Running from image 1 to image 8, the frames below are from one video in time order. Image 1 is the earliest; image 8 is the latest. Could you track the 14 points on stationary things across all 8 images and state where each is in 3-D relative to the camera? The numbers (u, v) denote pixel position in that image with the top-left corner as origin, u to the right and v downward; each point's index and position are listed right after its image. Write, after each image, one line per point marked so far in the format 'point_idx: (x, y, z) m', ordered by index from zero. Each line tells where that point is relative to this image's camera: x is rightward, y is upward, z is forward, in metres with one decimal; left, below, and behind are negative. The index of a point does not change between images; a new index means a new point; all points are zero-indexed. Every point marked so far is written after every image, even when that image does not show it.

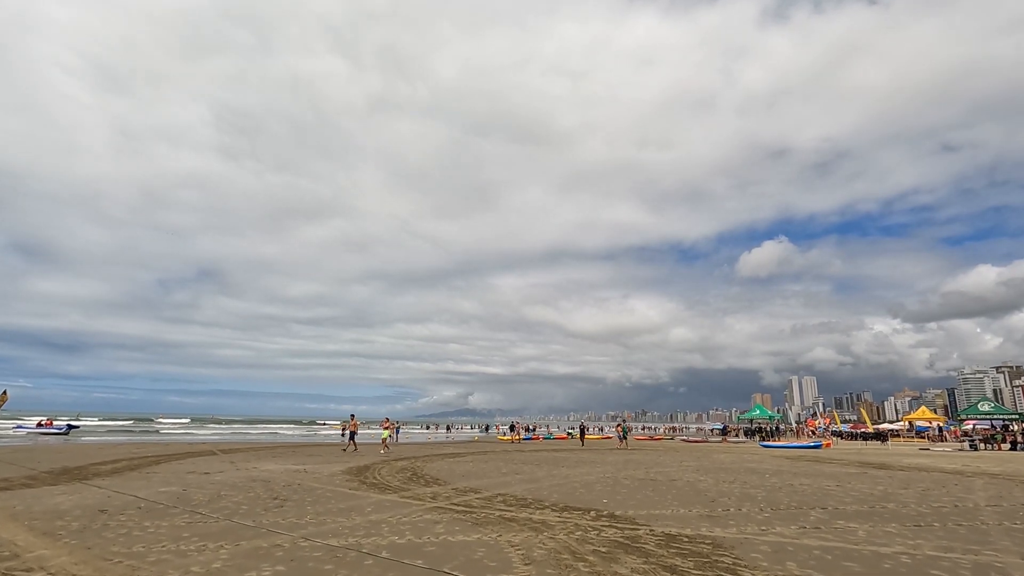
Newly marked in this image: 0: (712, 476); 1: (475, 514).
0: (+6.9, -6.5, +18.3) m
1: (-0.7, -4.6, +10.6) m
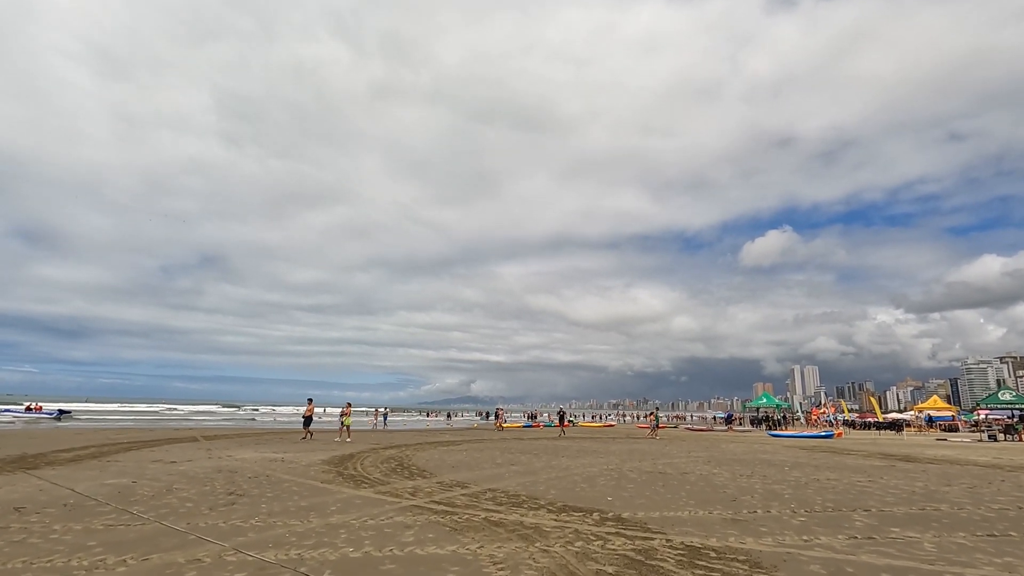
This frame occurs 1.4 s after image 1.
0: (+6.7, -5.7, +16.6) m
1: (-0.9, -3.9, +9.0) m
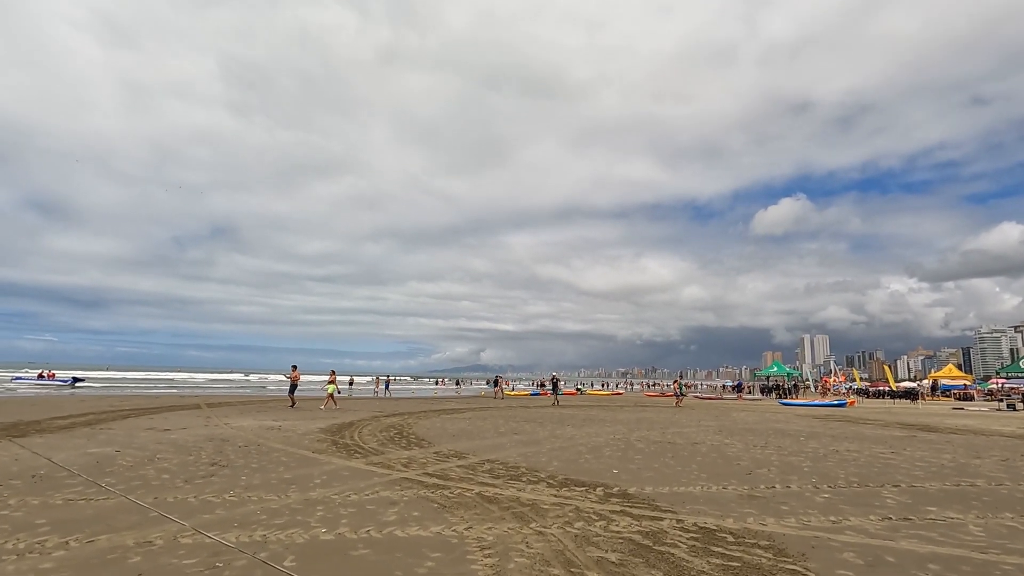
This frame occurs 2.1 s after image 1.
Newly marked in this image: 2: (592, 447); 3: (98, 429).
0: (+6.8, -4.5, +15.9) m
1: (-1.0, -3.2, +8.3) m
2: (+2.0, -4.1, +13.7) m
3: (-12.8, -4.3, +16.4) m
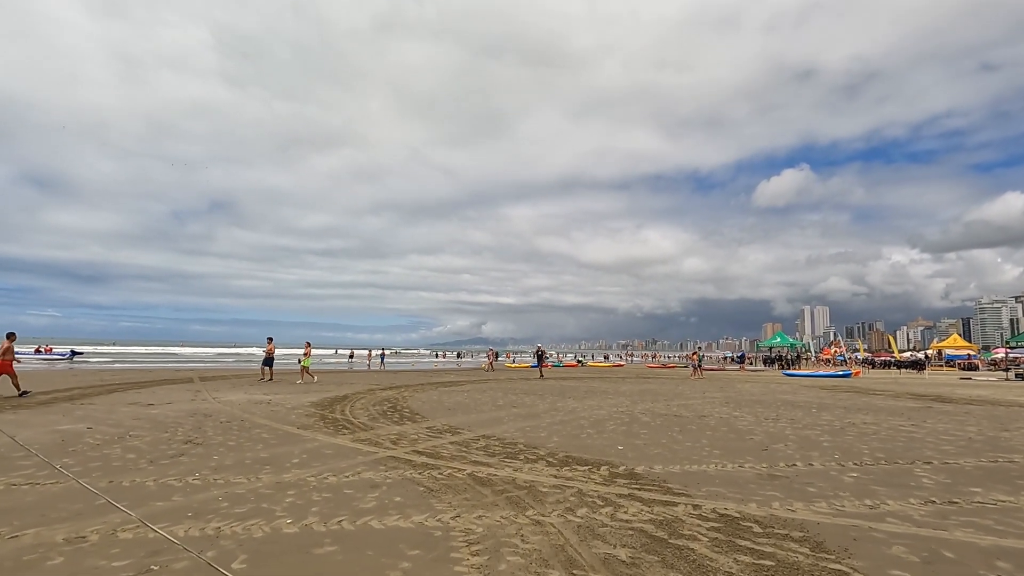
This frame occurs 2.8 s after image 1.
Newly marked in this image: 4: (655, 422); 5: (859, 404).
0: (+6.8, -3.5, +15.1) m
1: (-1.1, -2.6, +7.5) m
2: (+2.0, -3.2, +13.0) m
3: (-12.8, -3.4, +15.7) m
4: (+3.5, -3.3, +13.0) m
5: (+11.6, -3.9, +17.7) m
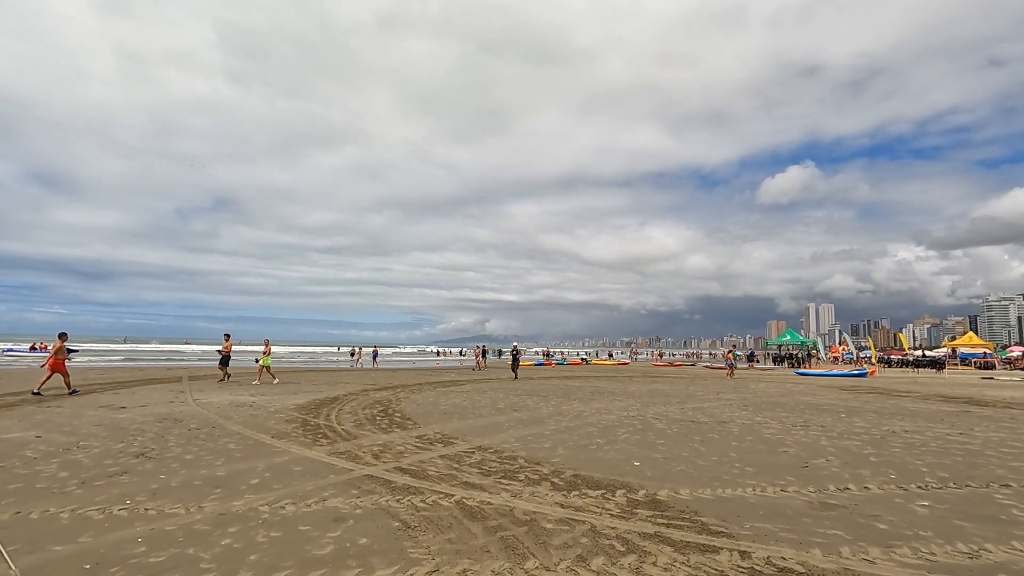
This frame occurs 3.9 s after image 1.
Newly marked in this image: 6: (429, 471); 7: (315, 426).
0: (+6.8, -3.4, +13.8) m
1: (-1.1, -2.5, +6.2) m
2: (+2.0, -3.1, +11.7) m
3: (-12.8, -3.2, +14.5) m
4: (+3.5, -3.1, +11.7) m
5: (+11.6, -3.7, +16.4) m
6: (-1.2, -2.6, +7.6) m
7: (-4.5, -3.1, +12.1) m
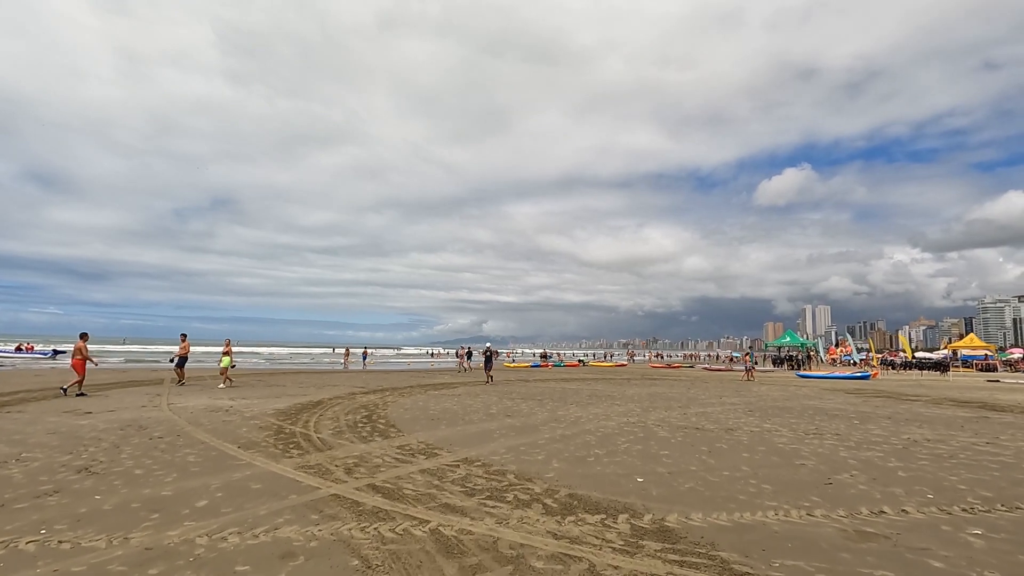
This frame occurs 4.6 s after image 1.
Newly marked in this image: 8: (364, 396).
0: (+6.6, -3.3, +12.9) m
1: (-1.2, -2.4, +5.3) m
2: (+1.8, -3.0, +10.8) m
3: (-13.0, -3.1, +13.6) m
4: (+3.3, -3.1, +10.8) m
5: (+11.4, -3.7, +15.5) m
6: (-1.3, -2.5, +6.7) m
7: (-4.7, -3.1, +11.2) m
8: (-5.4, -3.9, +19.5) m
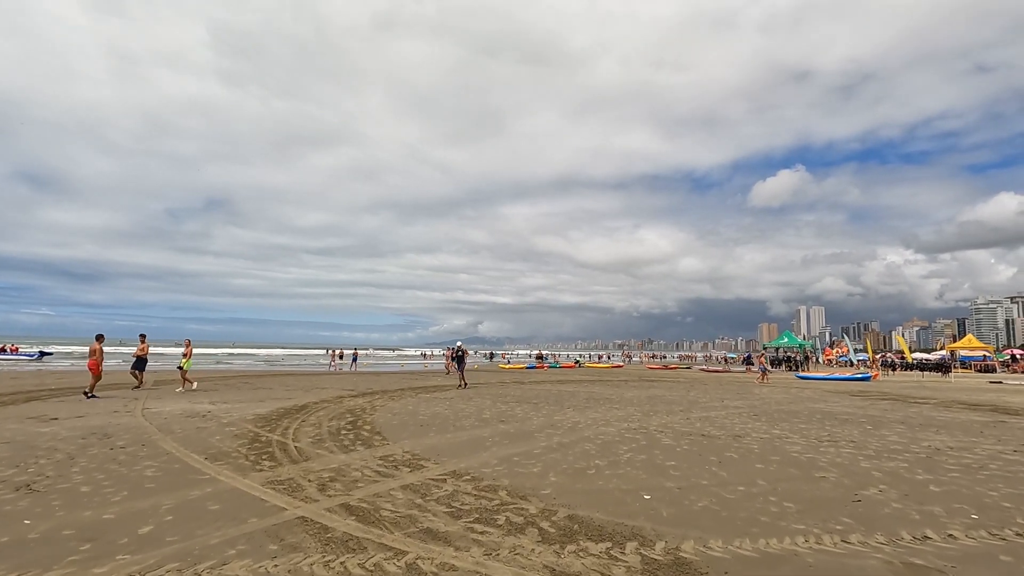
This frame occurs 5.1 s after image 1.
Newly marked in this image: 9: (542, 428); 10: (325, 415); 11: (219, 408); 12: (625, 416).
0: (+6.4, -3.3, +12.2) m
1: (-1.3, -2.3, +4.5) m
2: (+1.7, -3.0, +10.0) m
3: (-13.1, -3.1, +12.7) m
4: (+3.2, -3.0, +10.1) m
5: (+11.2, -3.6, +14.8) m
6: (-1.4, -2.5, +5.9) m
7: (-4.8, -3.0, +10.4) m
8: (-5.6, -3.9, +18.7) m
9: (+0.7, -3.3, +12.3) m
10: (-5.2, -3.5, +14.7) m
11: (-8.7, -3.5, +15.8) m
12: (+3.1, -3.5, +14.8) m
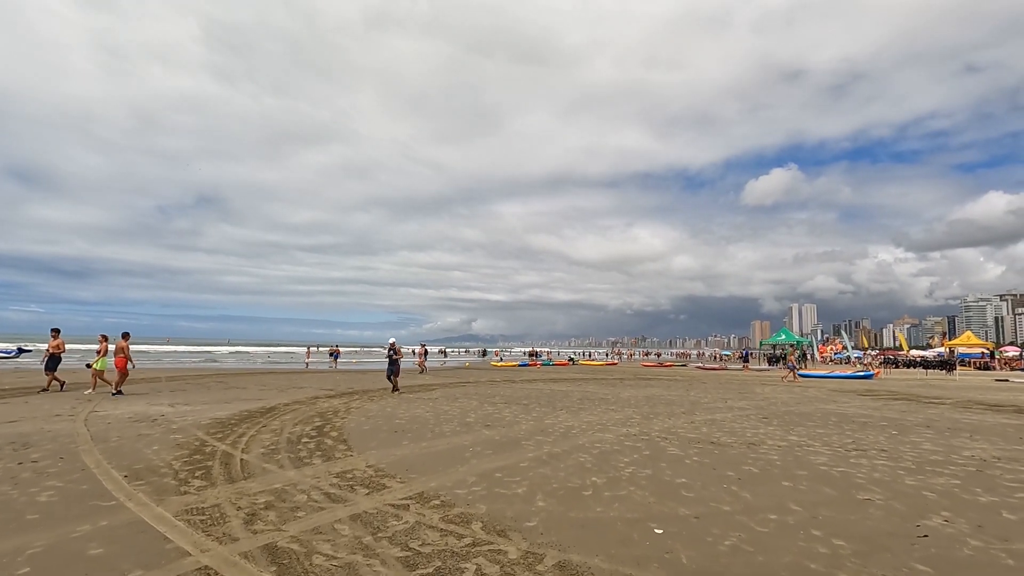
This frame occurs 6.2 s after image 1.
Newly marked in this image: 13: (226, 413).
0: (+6.1, -3.0, +10.9) m
1: (-1.5, -2.1, +3.1) m
2: (+1.4, -2.7, +8.7) m
3: (-13.5, -2.9, +11.1) m
4: (+2.9, -2.8, +8.7) m
5: (+10.9, -3.4, +13.6) m
6: (-1.7, -2.3, +4.5) m
7: (-5.1, -2.8, +8.9) m
8: (-6.0, -3.6, +17.3) m
9: (+0.4, -3.0, +11.0) m
10: (-5.5, -3.3, +13.3) m
11: (-9.0, -3.3, +14.3) m
12: (+2.8, -3.3, +13.4) m
13: (-7.6, -3.3, +14.2) m
